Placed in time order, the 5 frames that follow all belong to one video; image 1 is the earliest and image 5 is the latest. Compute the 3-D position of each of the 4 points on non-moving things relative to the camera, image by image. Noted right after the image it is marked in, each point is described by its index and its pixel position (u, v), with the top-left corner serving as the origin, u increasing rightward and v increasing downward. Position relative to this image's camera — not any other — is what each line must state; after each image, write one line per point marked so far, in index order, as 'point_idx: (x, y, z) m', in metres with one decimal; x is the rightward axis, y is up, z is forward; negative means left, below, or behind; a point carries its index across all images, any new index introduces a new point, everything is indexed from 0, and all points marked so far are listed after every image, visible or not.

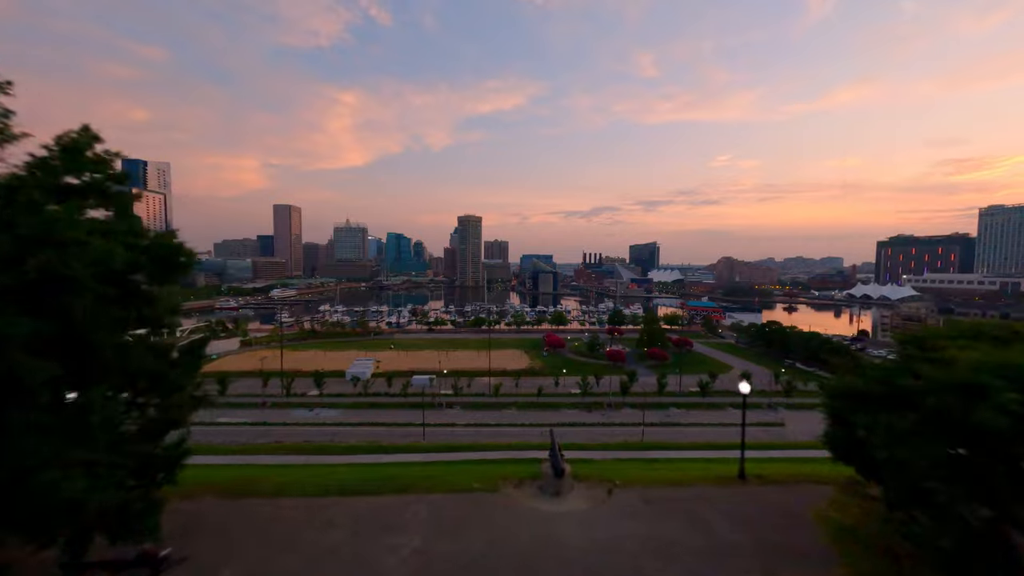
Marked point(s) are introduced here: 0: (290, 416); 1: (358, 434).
0: (-19.2, -11.0, +19.9) m
1: (-11.7, -11.2, +17.5) m
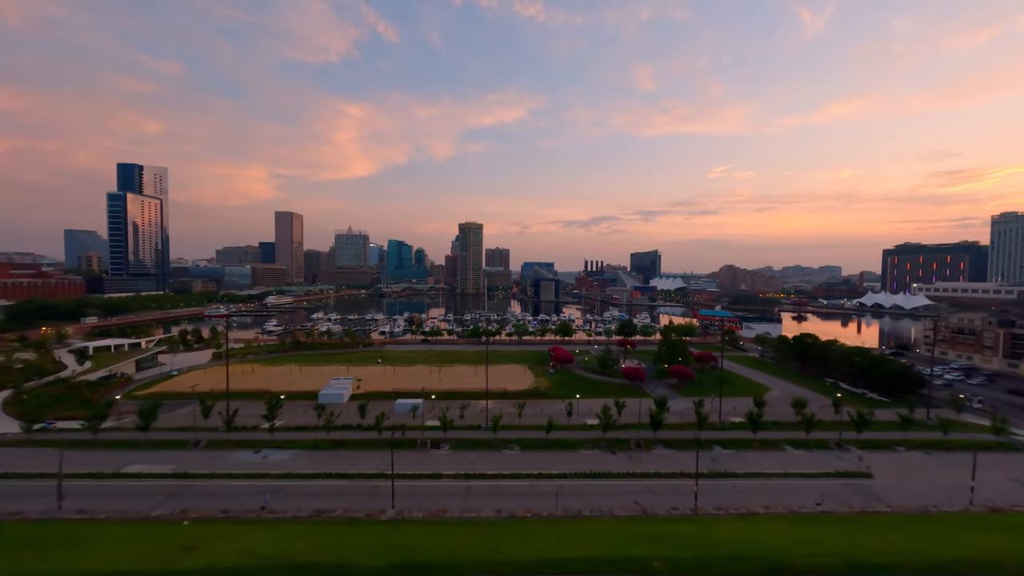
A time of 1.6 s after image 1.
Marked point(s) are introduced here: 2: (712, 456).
0: (-19.1, -11.4, +15.3) m
1: (-11.6, -11.5, +12.9) m
2: (+15.0, -12.5, +17.4) m
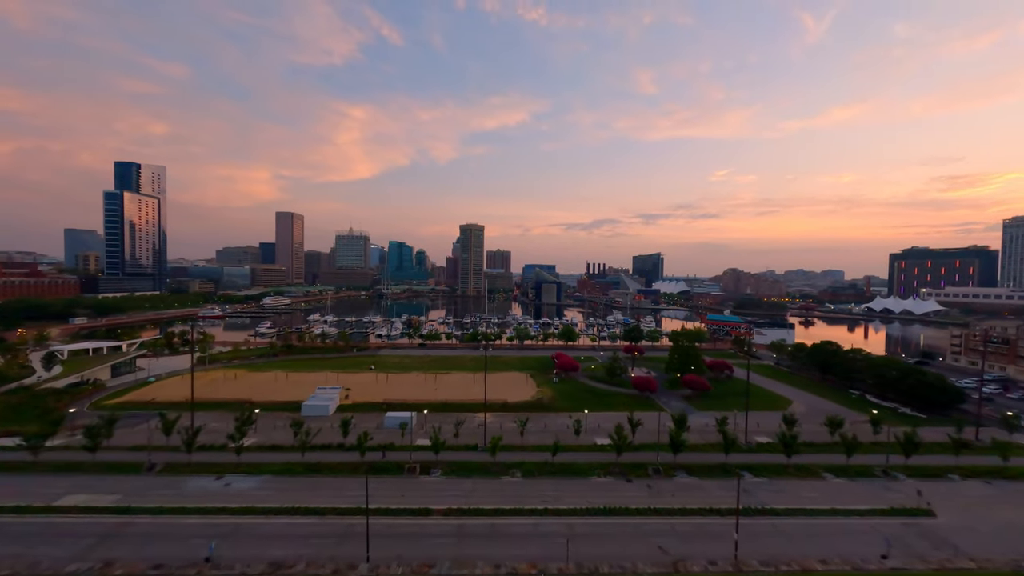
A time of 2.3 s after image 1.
0: (-19.0, -11.4, +13.2) m
1: (-11.5, -11.6, +10.7) m
2: (+15.1, -12.8, +15.2) m
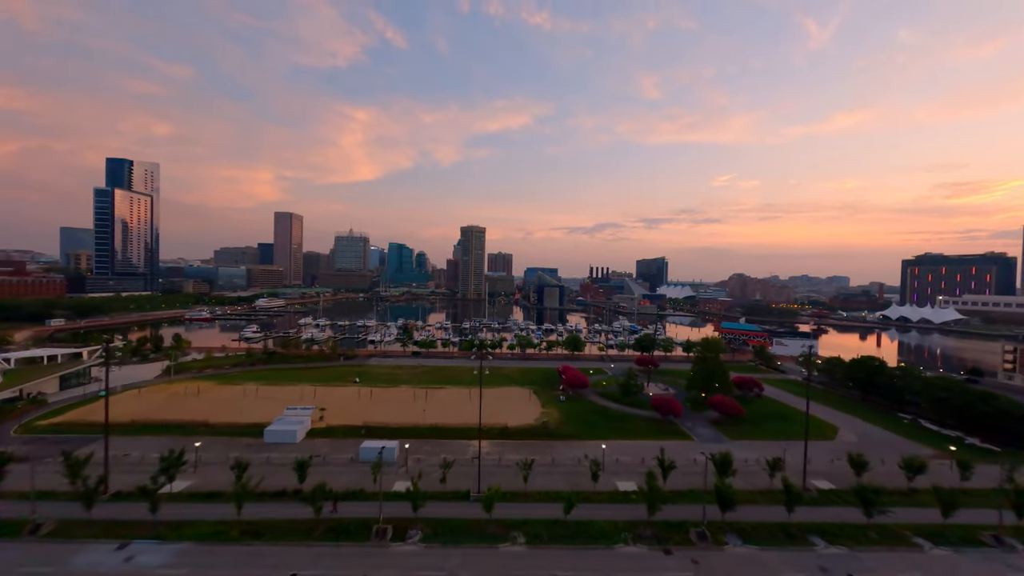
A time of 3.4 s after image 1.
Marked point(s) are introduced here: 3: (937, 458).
0: (-19.0, -11.6, +9.6) m
1: (-11.5, -11.8, +7.1) m
2: (+15.1, -13.4, +11.4) m
3: (+32.3, -12.9, +17.8) m
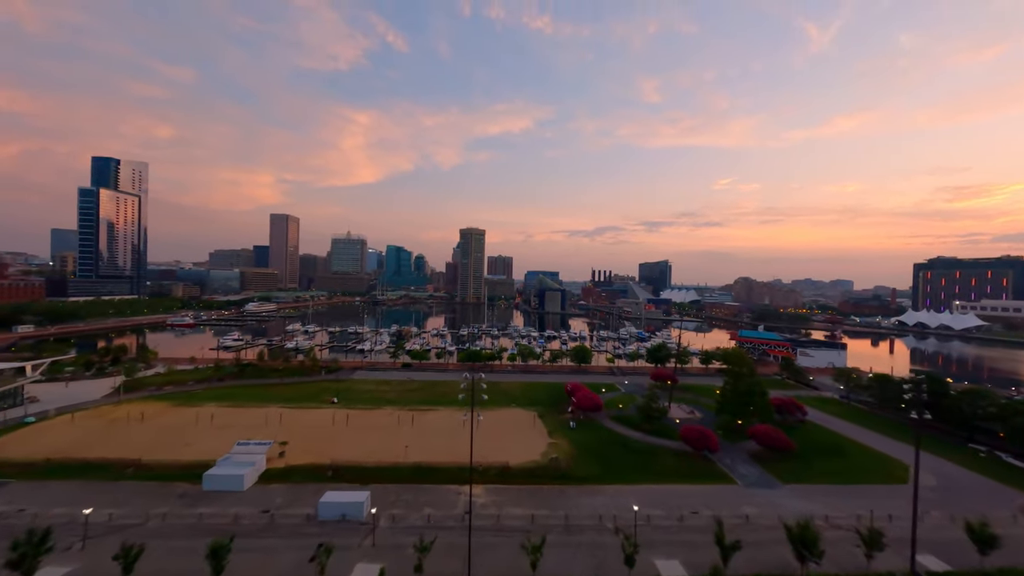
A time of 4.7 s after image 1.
0: (-18.9, -12.1, +5.6) m
1: (-11.4, -12.2, +3.1) m
2: (+15.2, -13.9, +7.3) m
3: (+32.4, -13.5, +13.6) m
